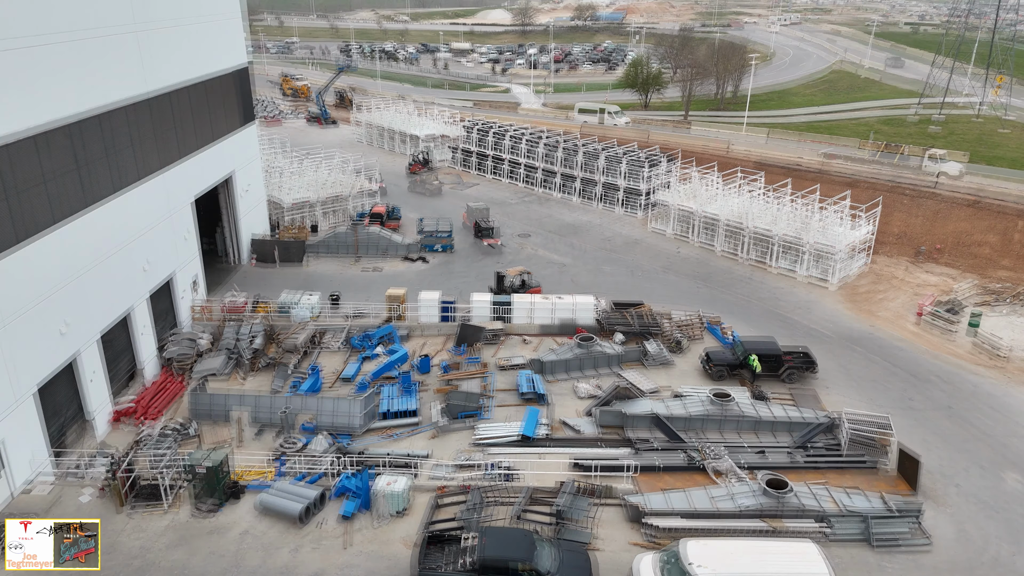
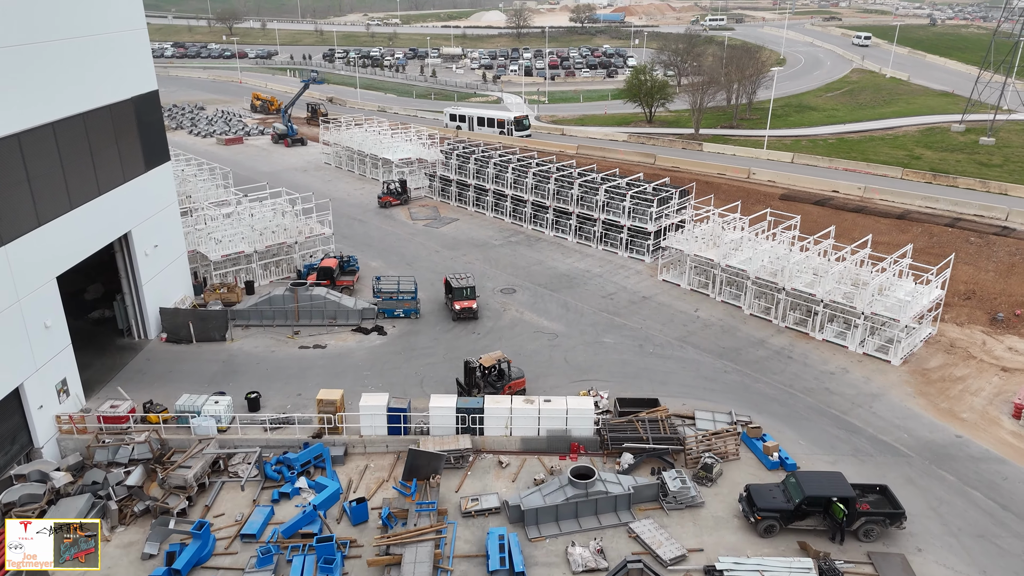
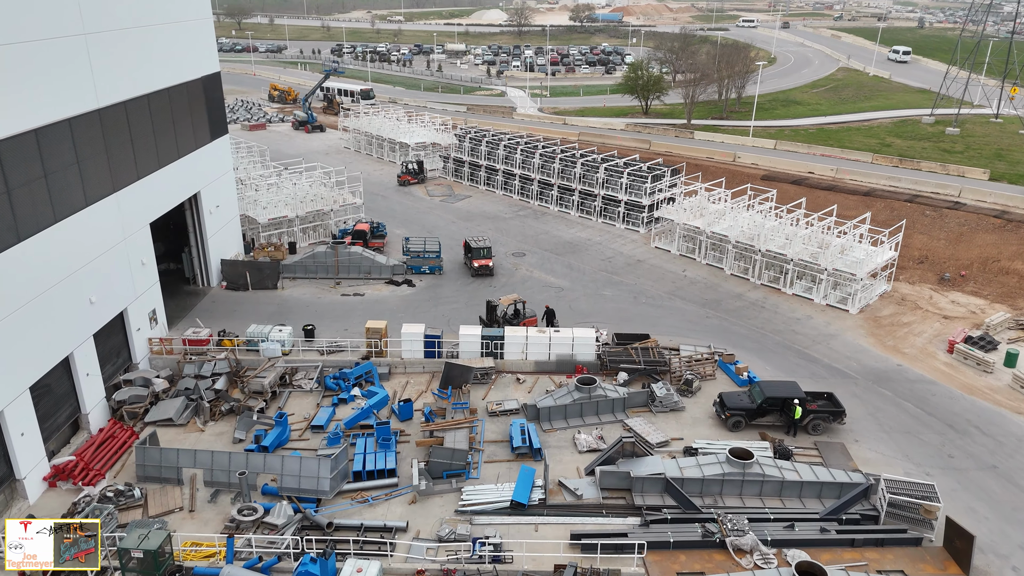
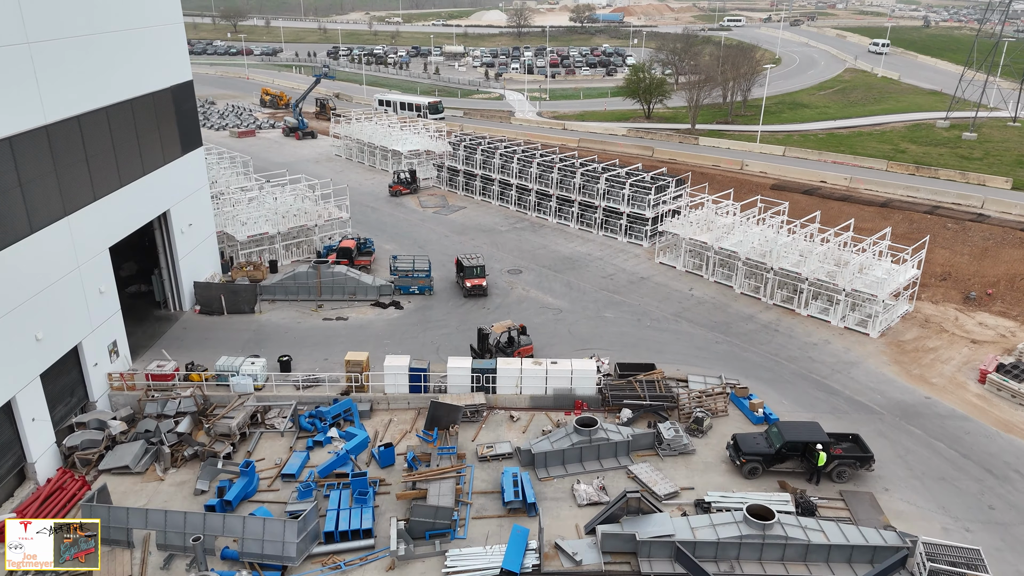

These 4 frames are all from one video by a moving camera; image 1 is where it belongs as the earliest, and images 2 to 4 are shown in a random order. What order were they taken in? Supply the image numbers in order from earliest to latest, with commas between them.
3, 4, 2
